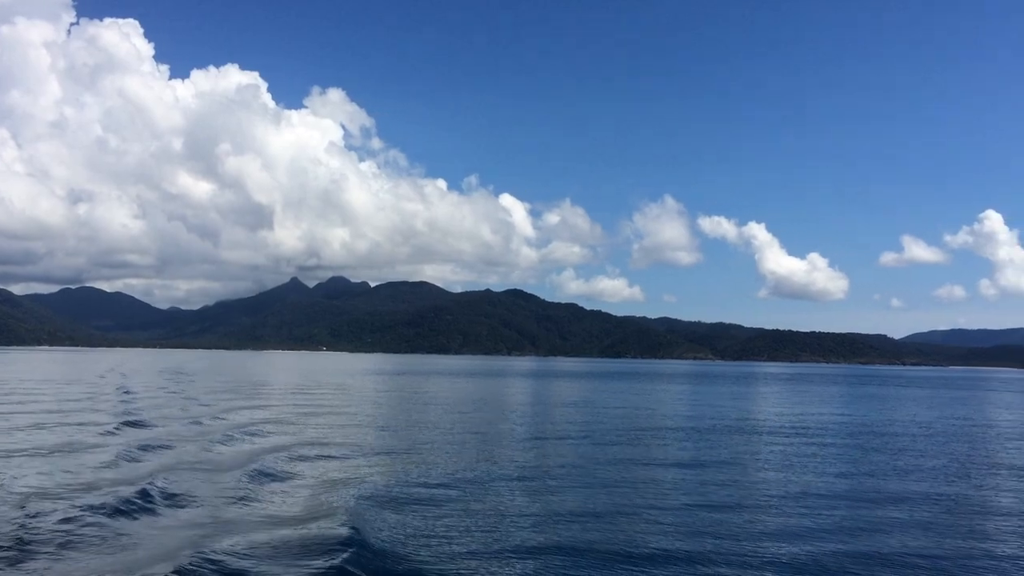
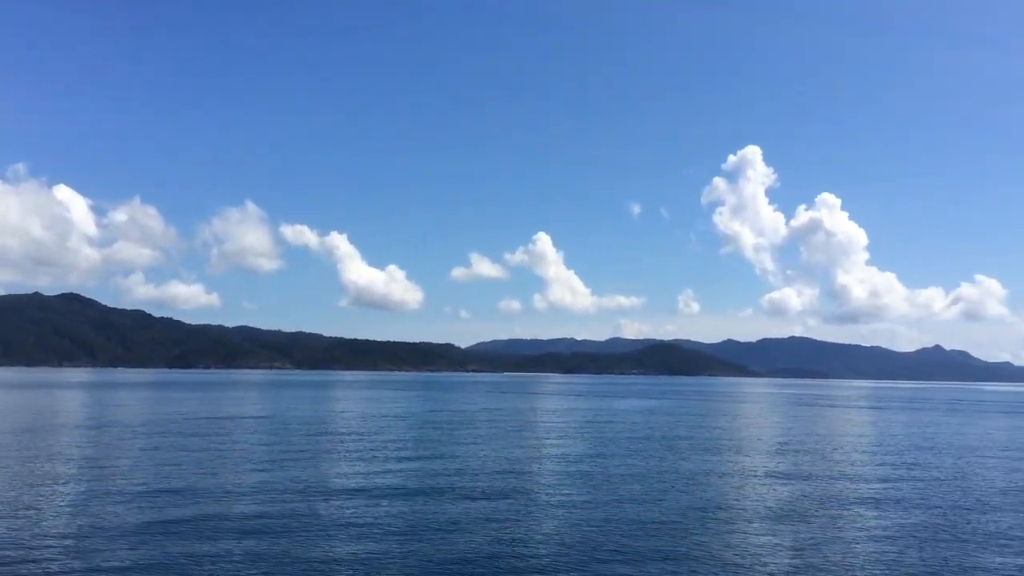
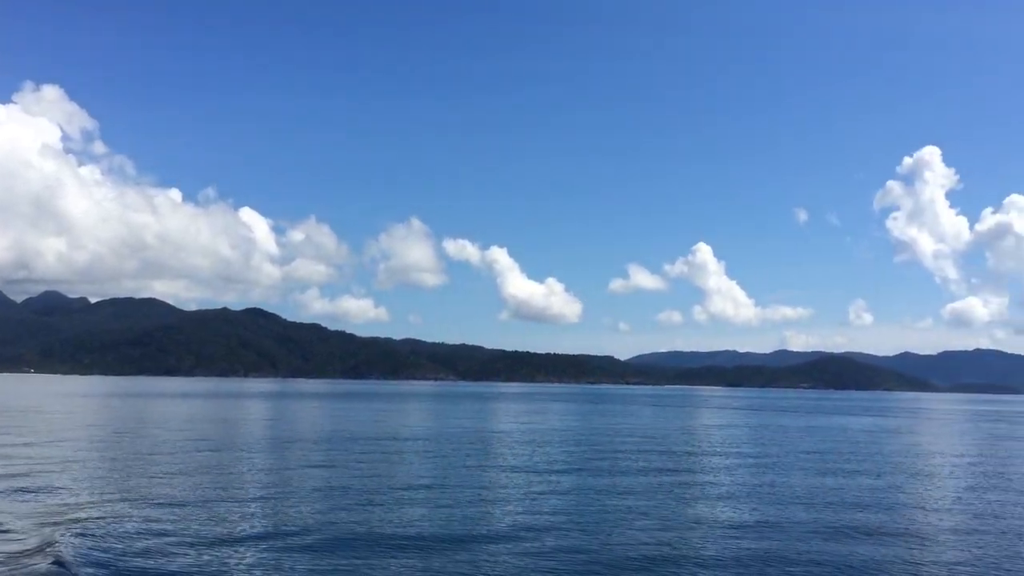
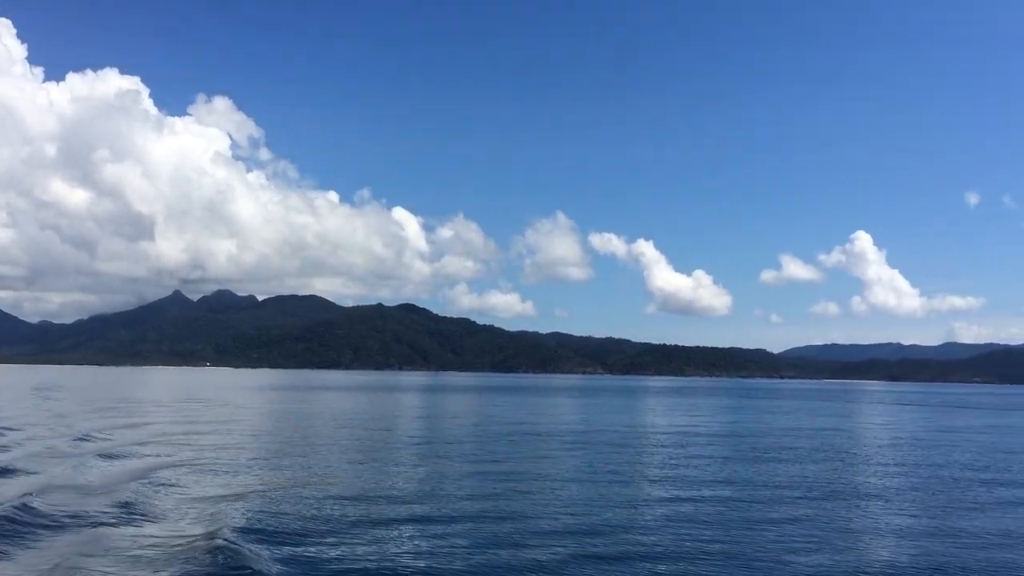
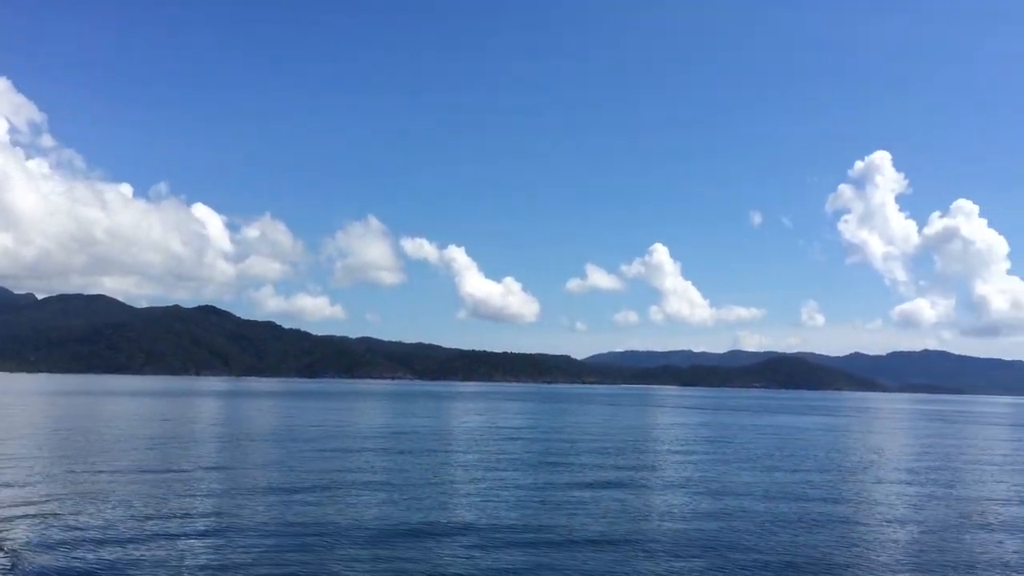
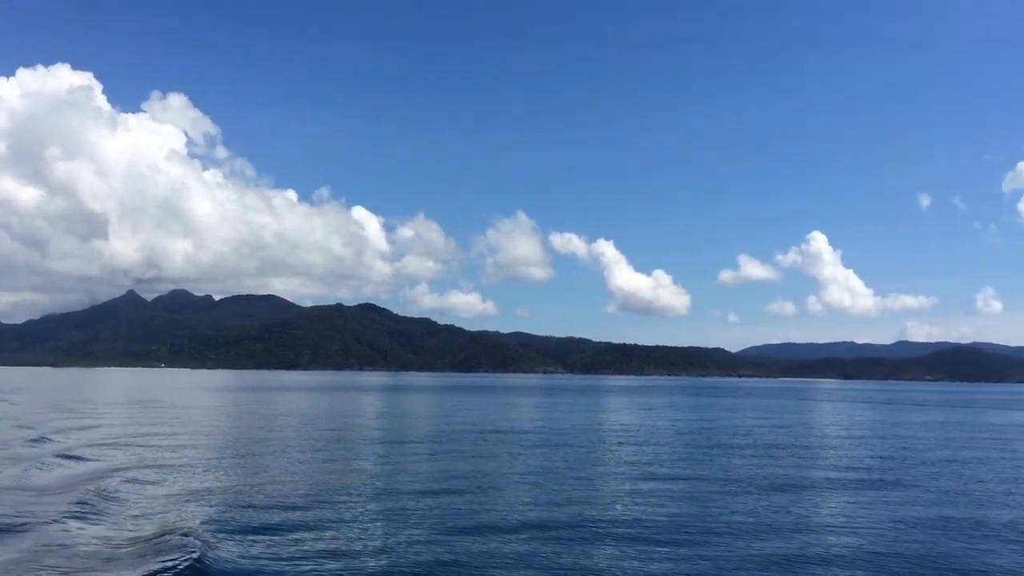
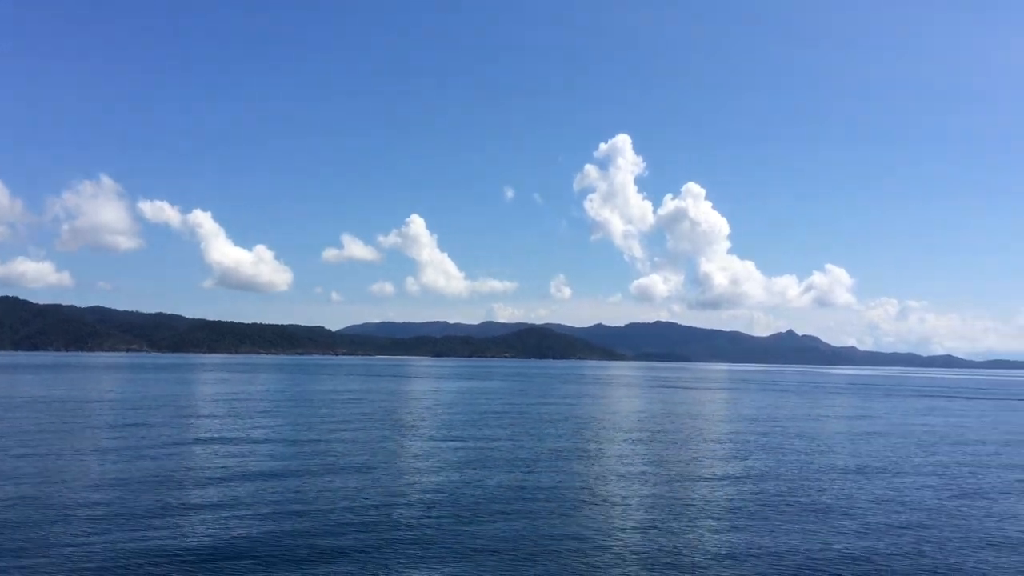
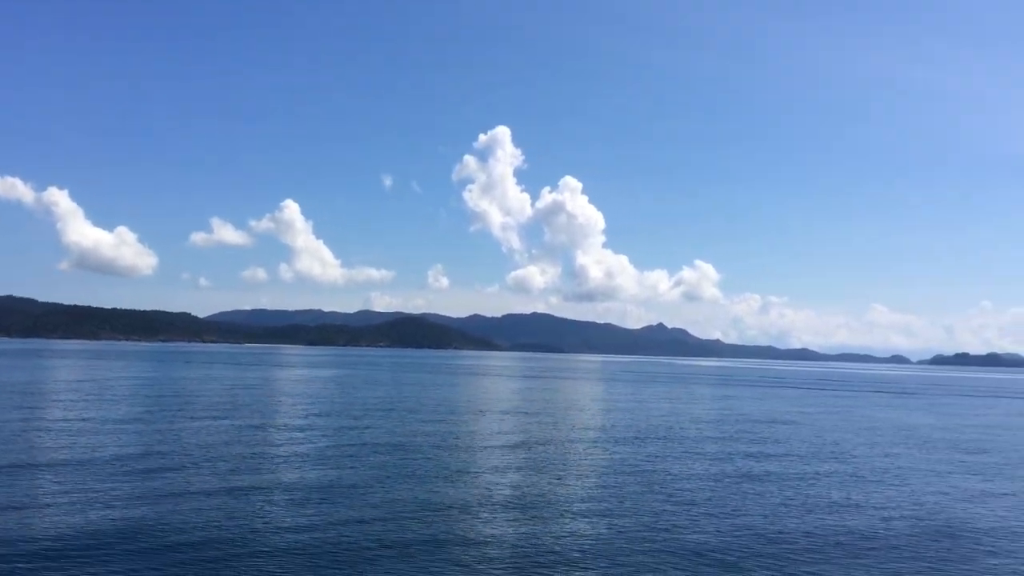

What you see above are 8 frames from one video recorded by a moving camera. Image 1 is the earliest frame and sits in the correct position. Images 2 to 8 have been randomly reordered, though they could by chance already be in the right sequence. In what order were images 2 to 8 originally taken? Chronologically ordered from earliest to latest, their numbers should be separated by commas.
4, 6, 3, 5, 2, 7, 8
